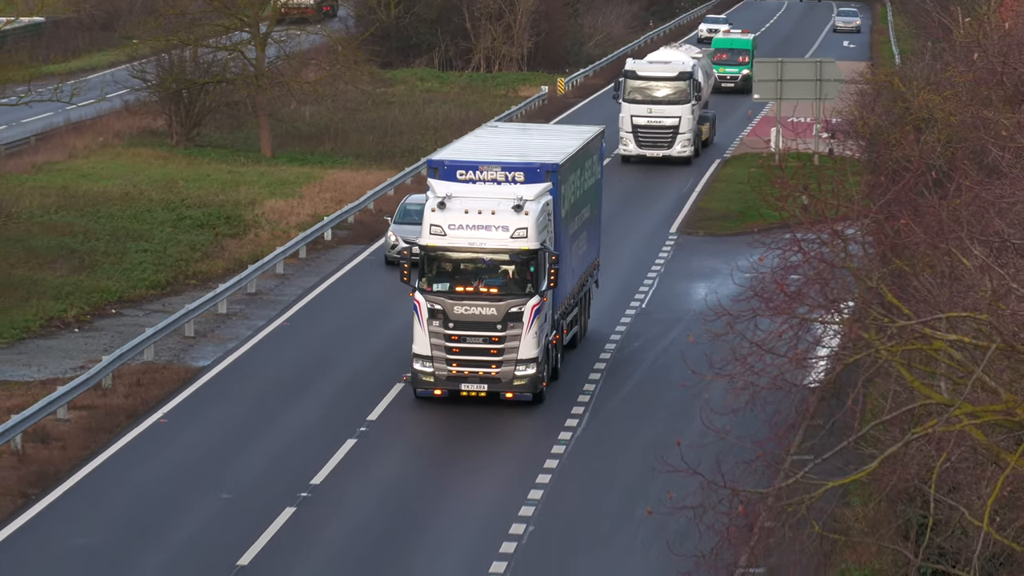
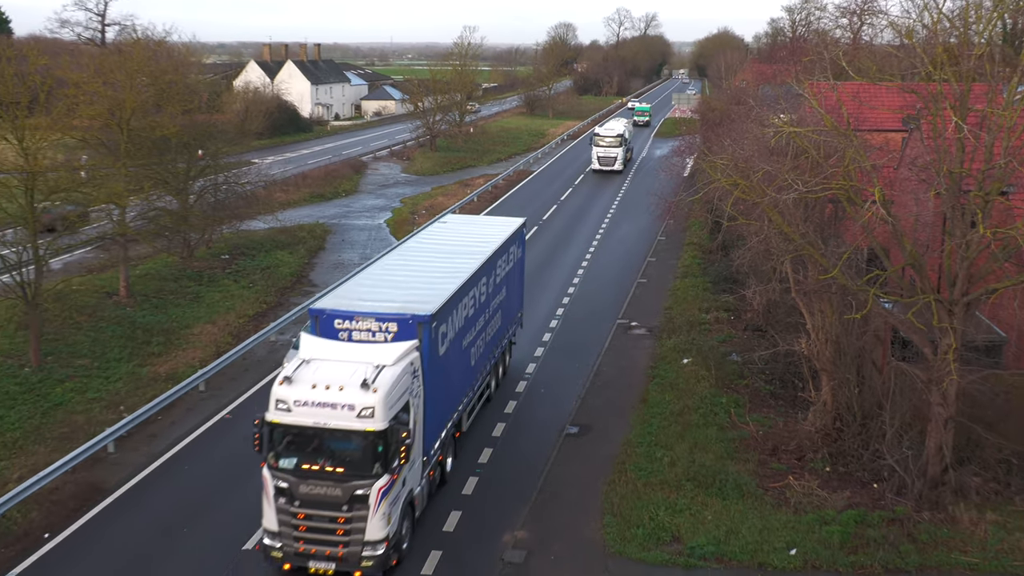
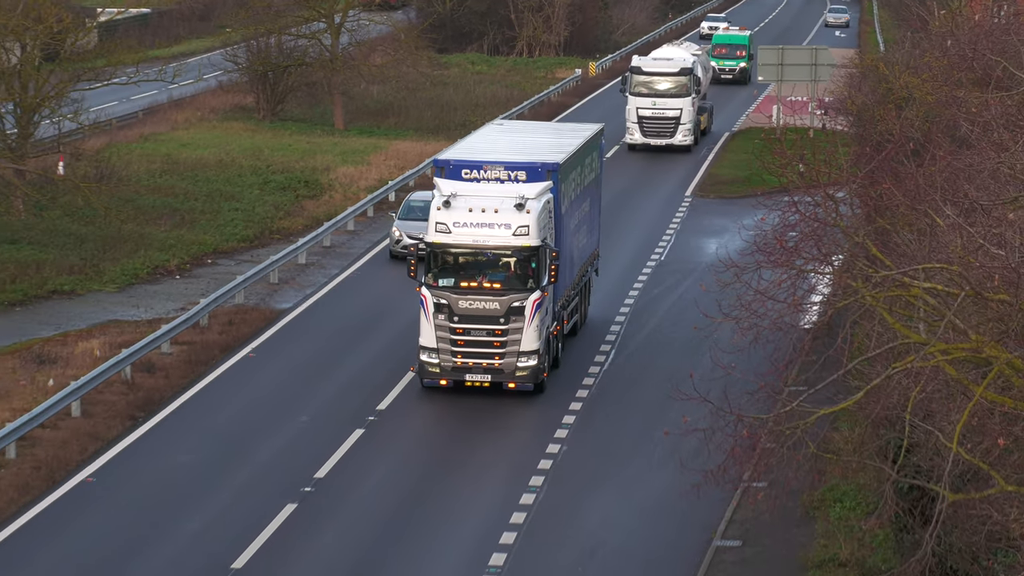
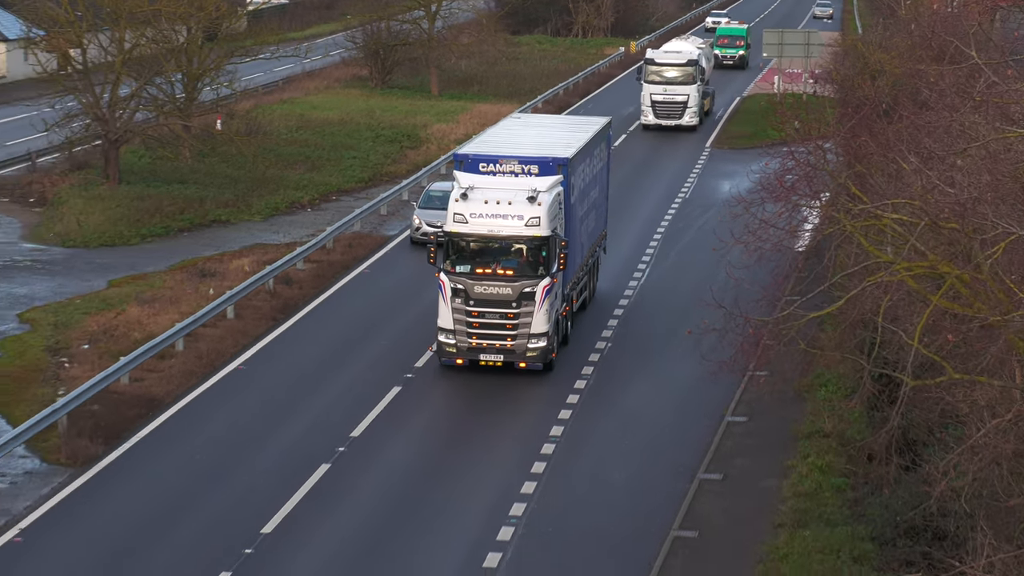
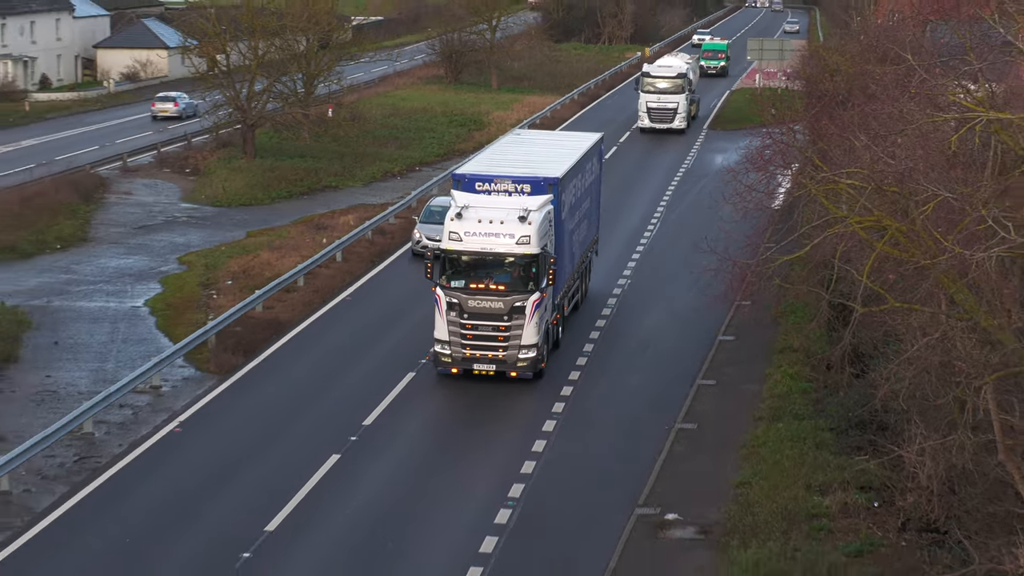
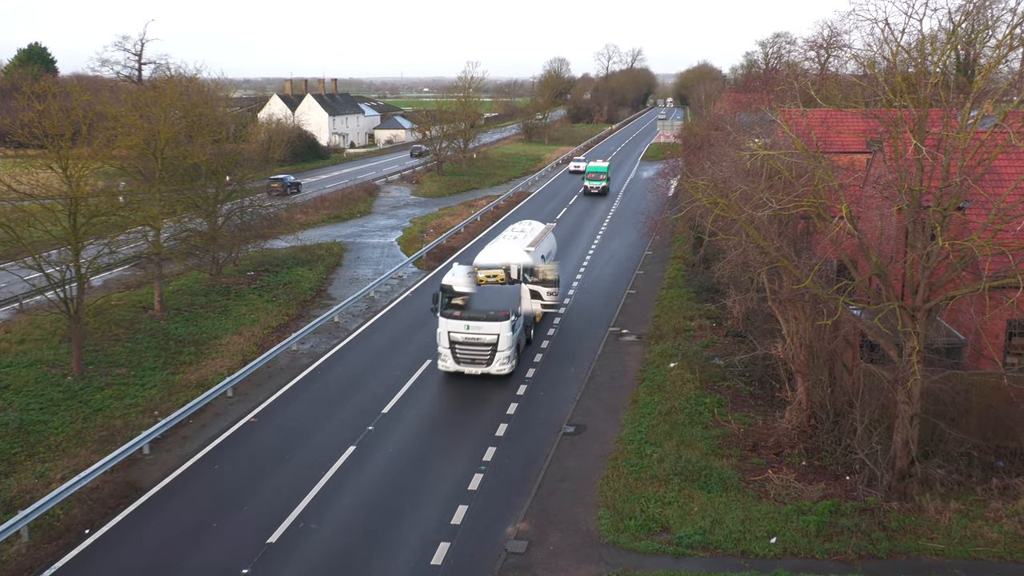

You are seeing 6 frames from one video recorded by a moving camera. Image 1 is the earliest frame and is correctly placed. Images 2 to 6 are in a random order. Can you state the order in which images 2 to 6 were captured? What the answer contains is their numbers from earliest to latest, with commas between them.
3, 4, 5, 2, 6
